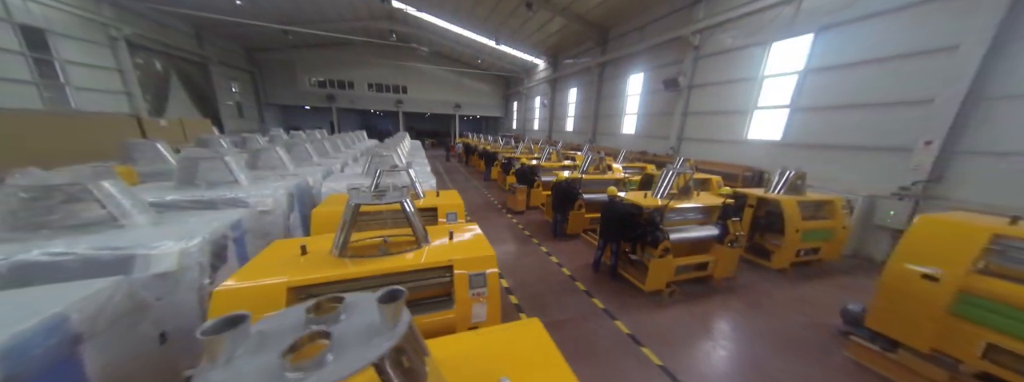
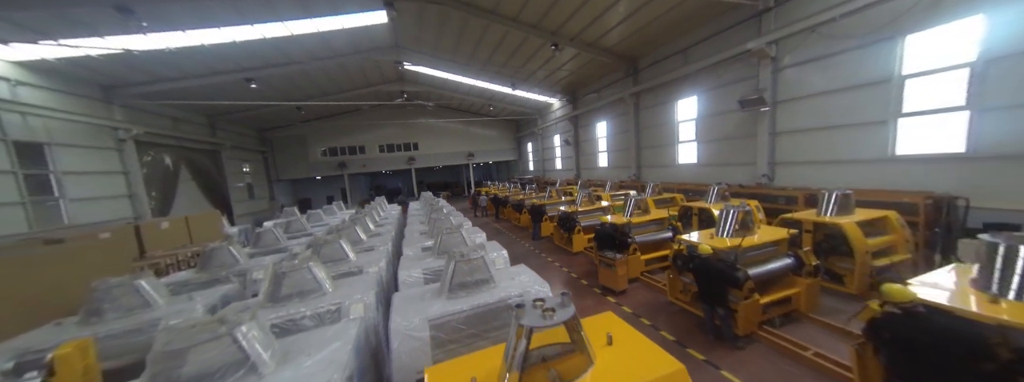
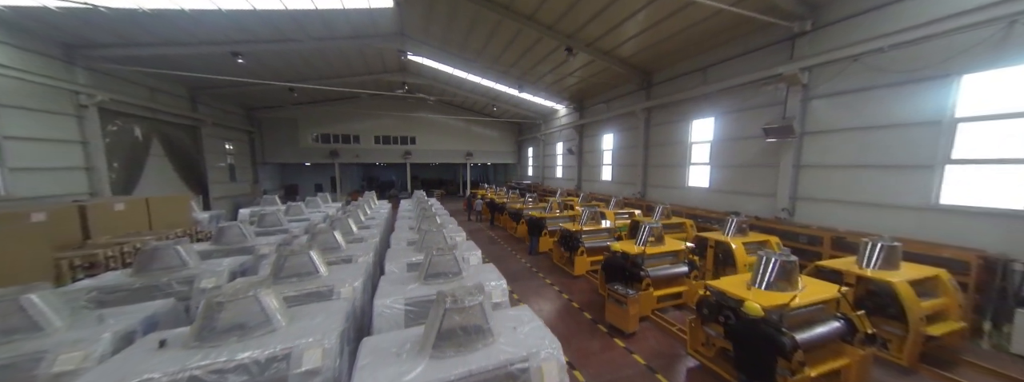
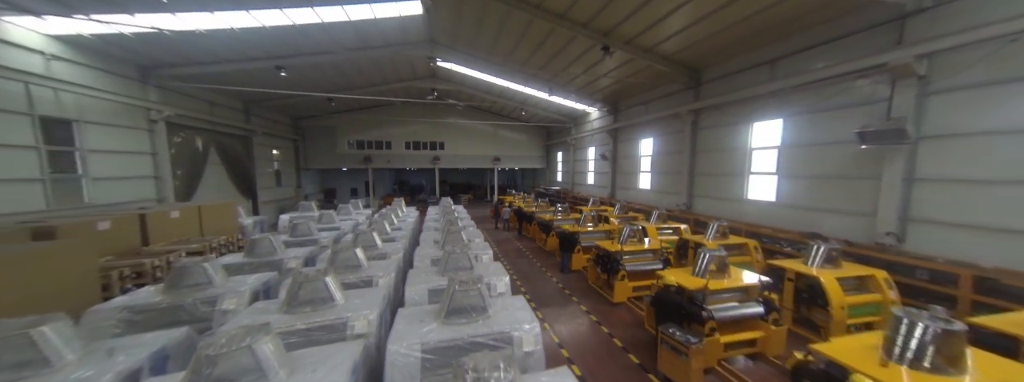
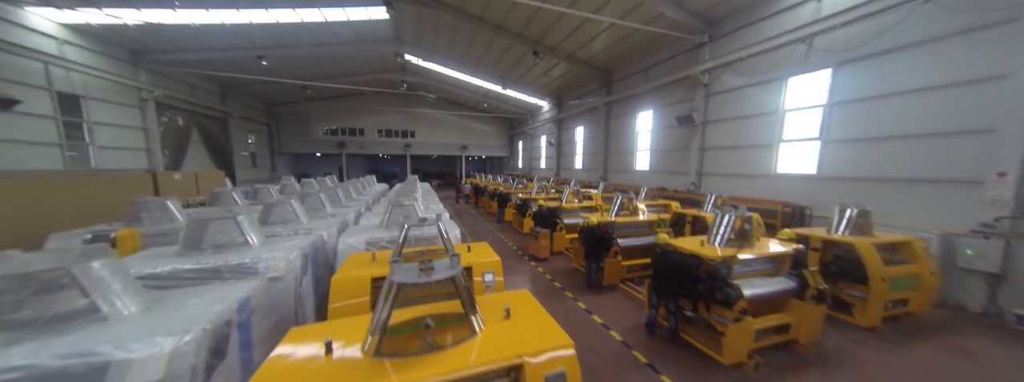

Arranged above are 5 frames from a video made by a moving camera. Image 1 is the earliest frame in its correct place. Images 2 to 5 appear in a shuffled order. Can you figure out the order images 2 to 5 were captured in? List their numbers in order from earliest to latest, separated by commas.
5, 2, 3, 4
